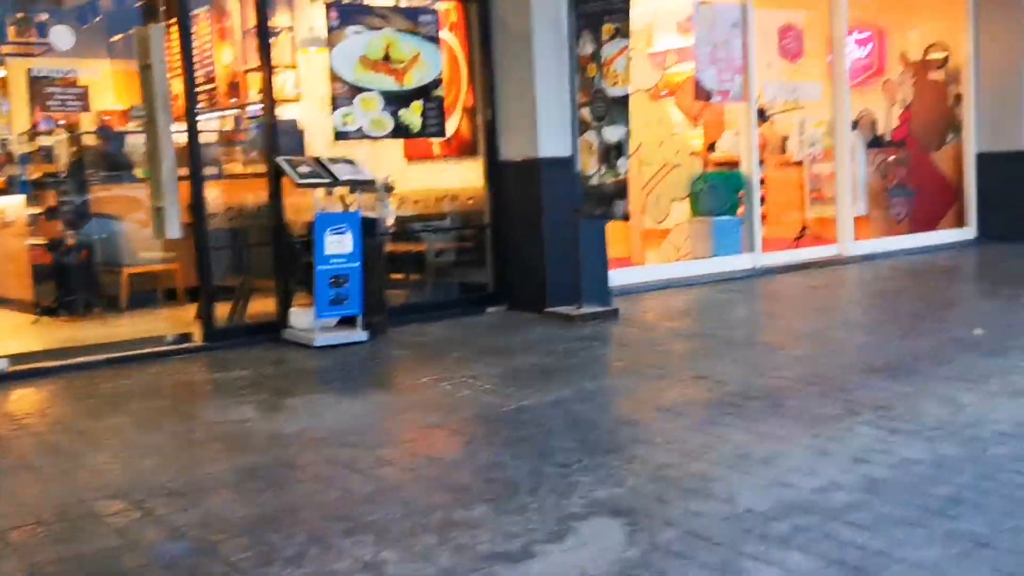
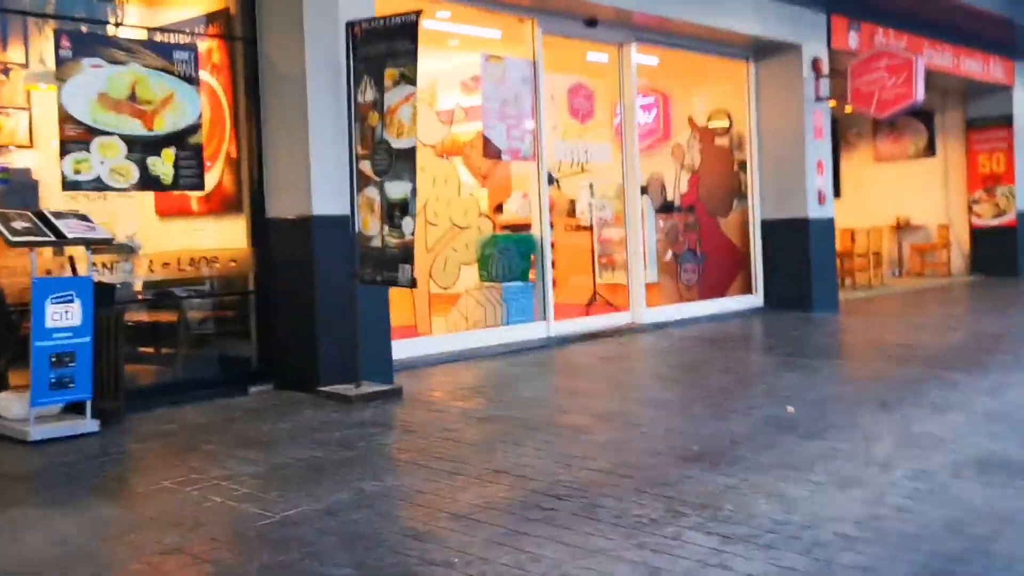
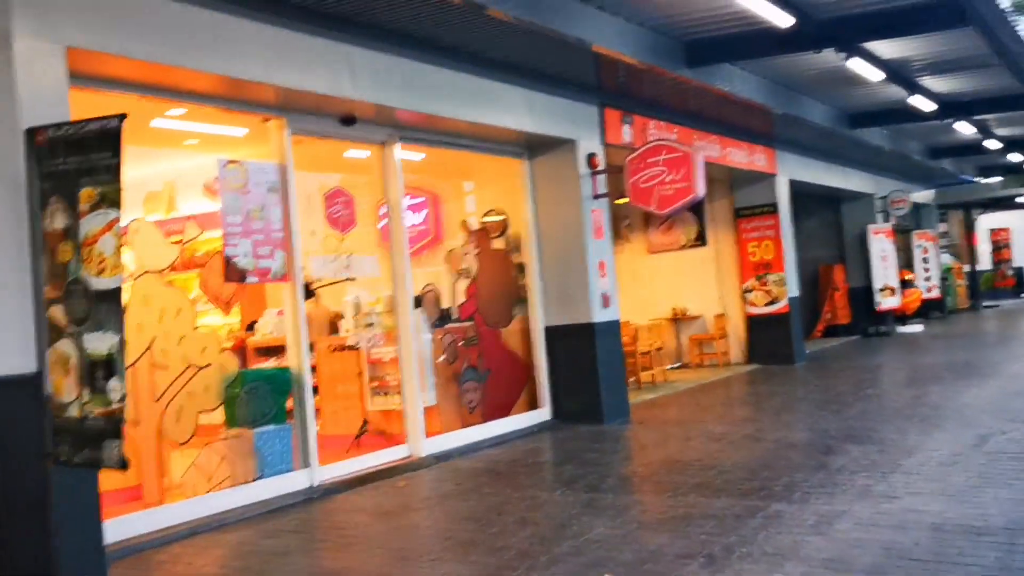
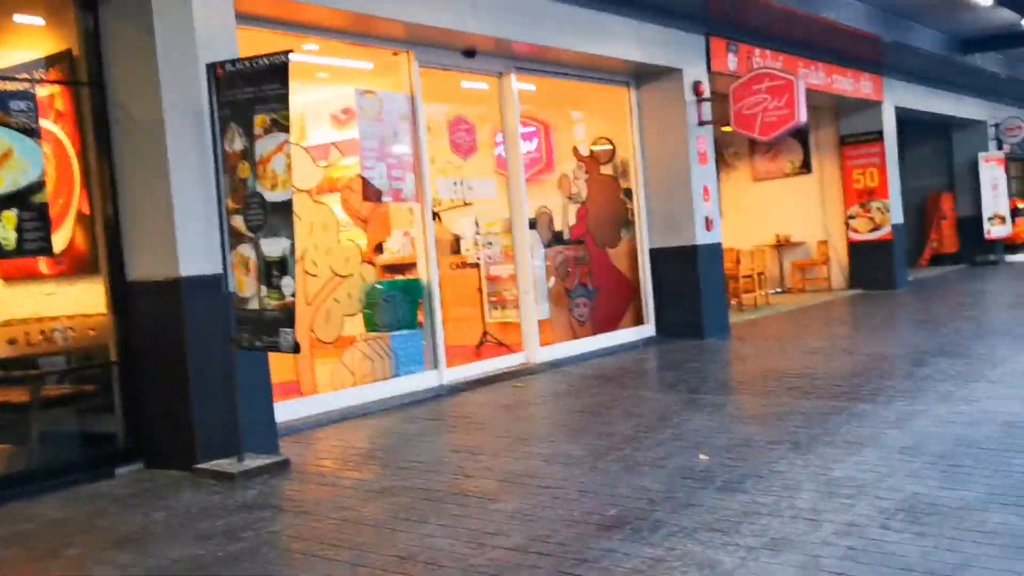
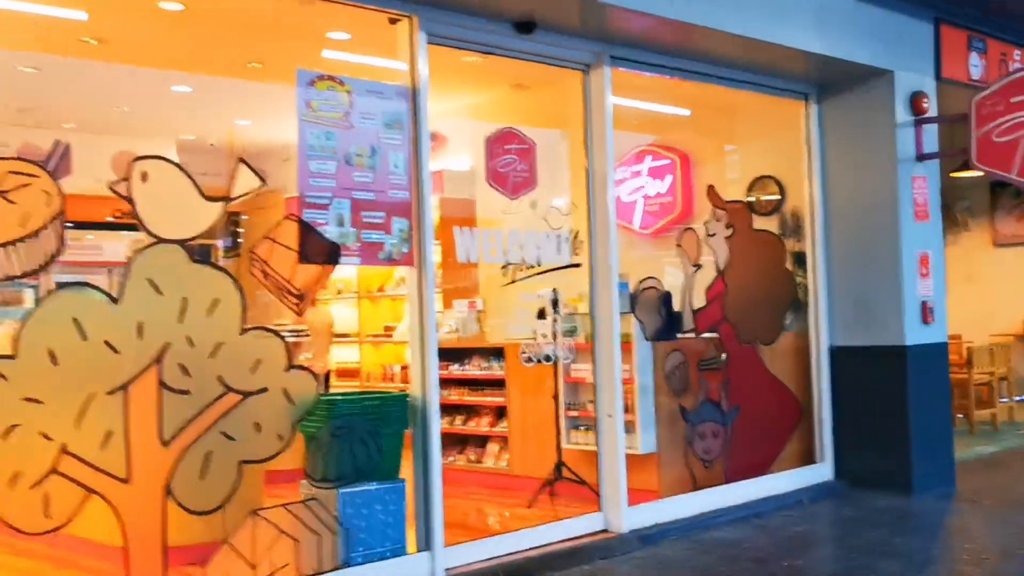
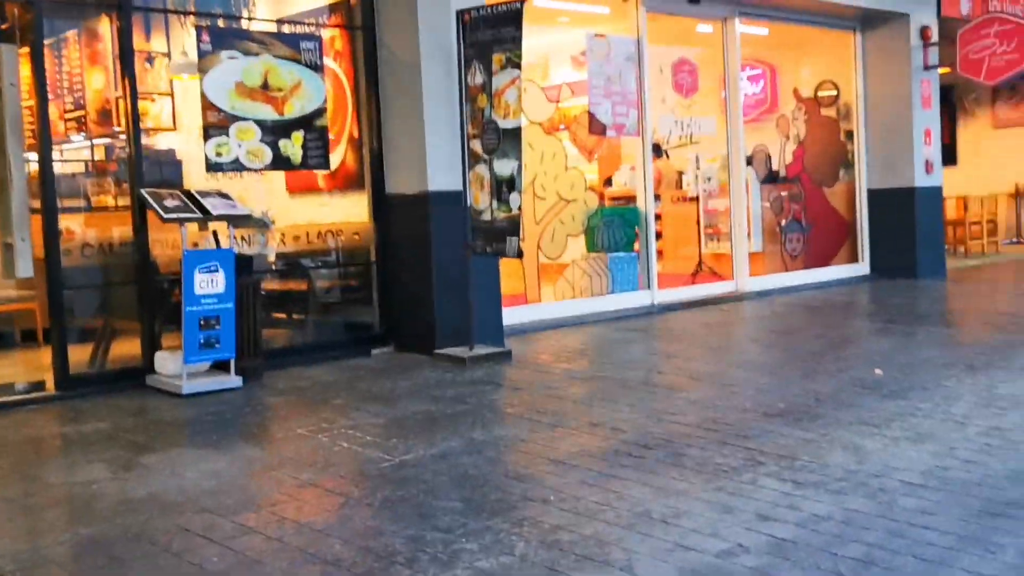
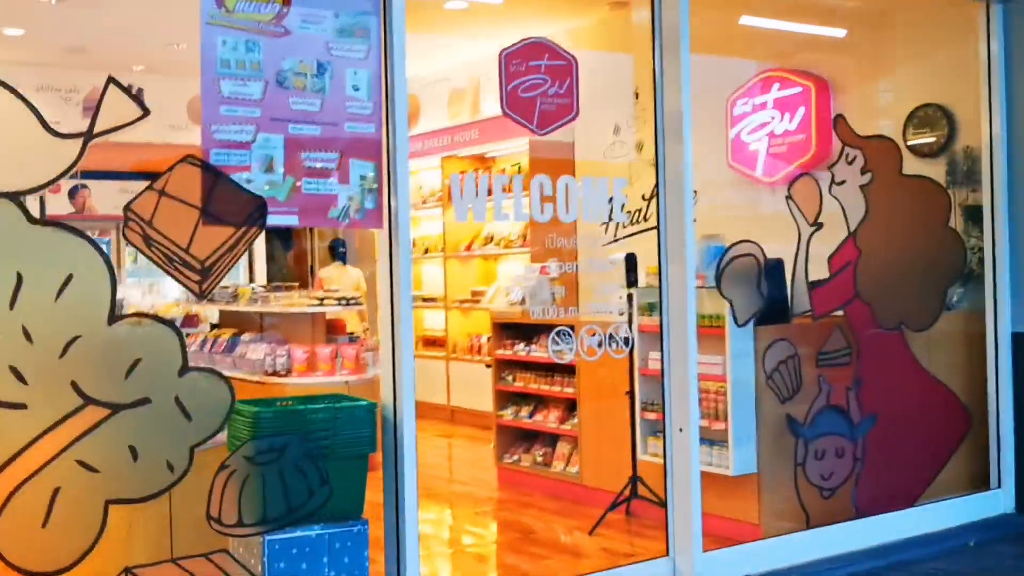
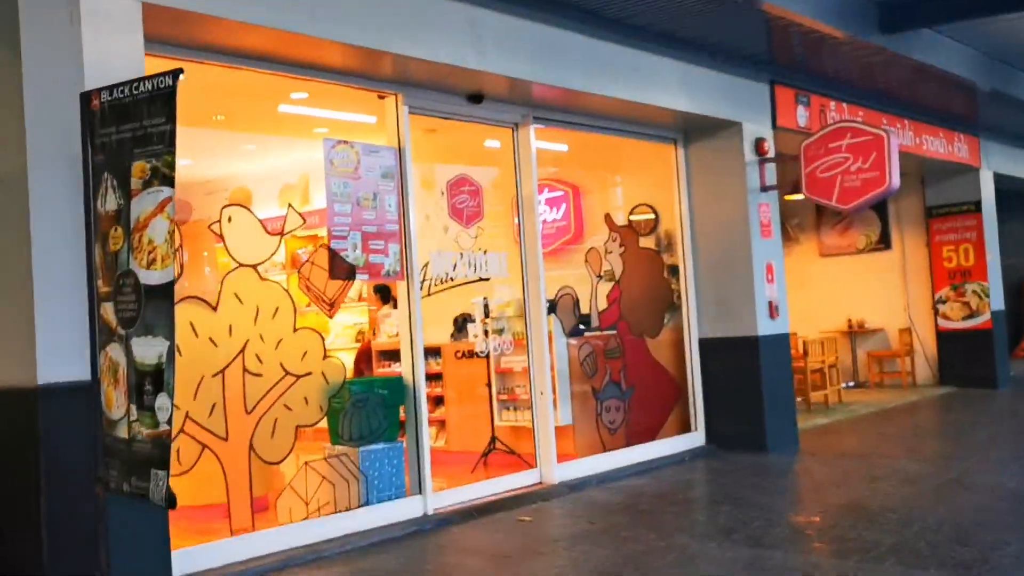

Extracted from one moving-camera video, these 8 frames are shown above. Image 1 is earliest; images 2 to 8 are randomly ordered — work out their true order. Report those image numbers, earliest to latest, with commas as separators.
6, 2, 4, 3, 8, 5, 7
